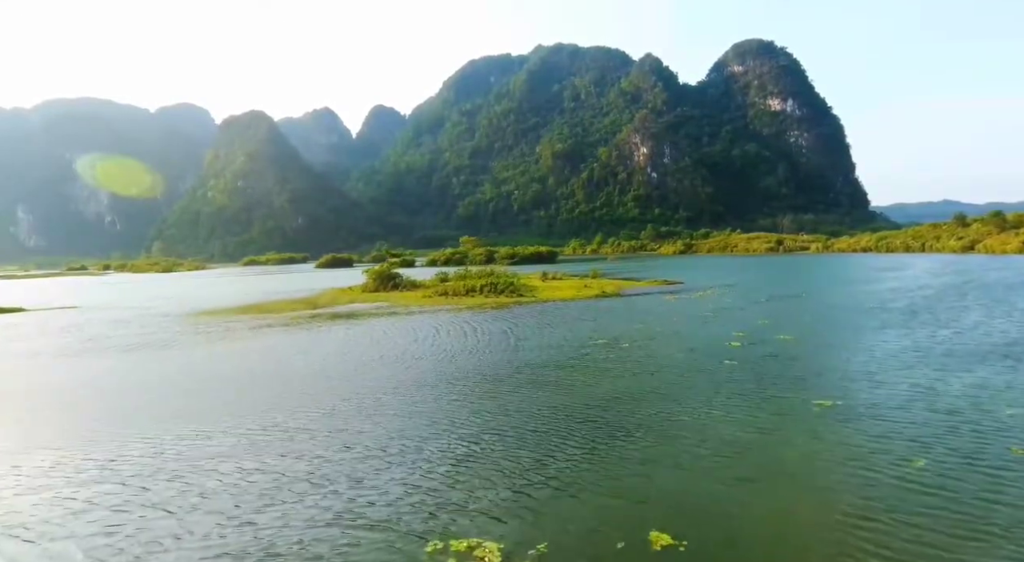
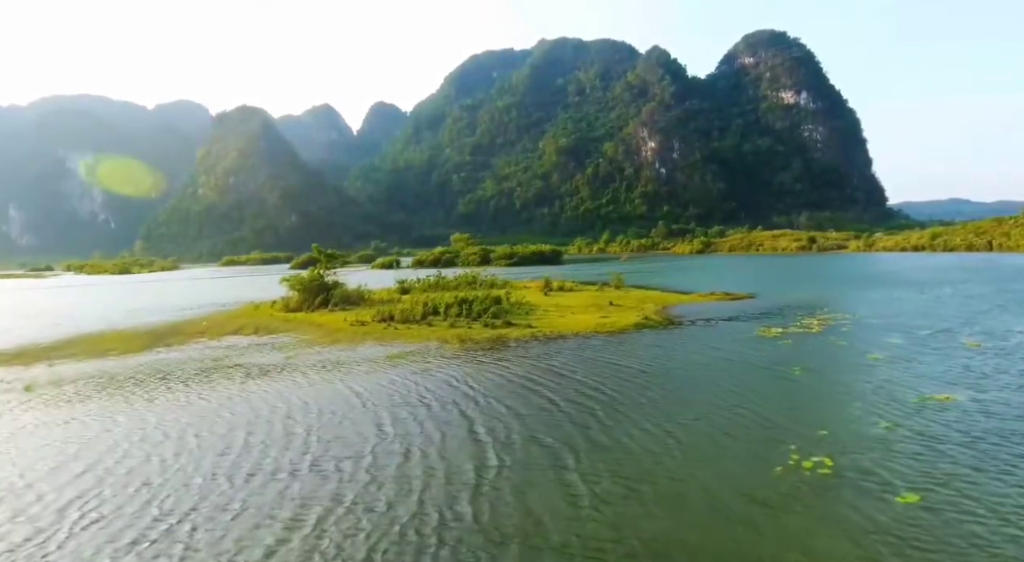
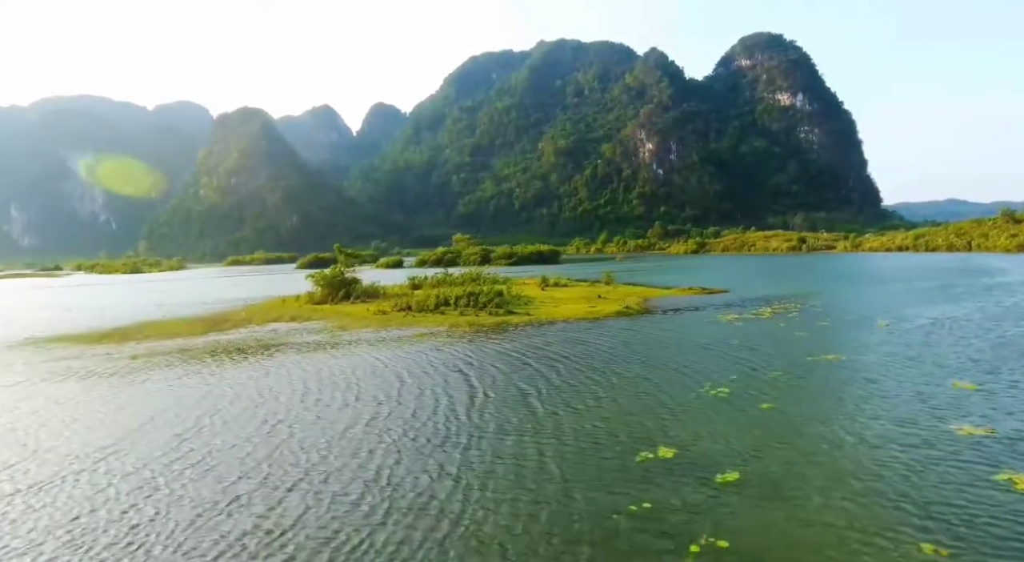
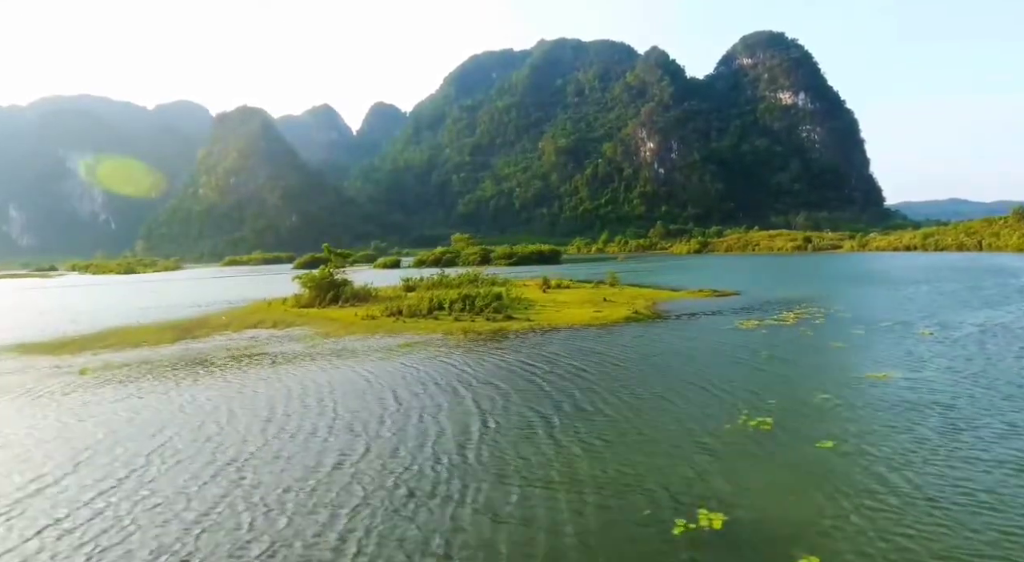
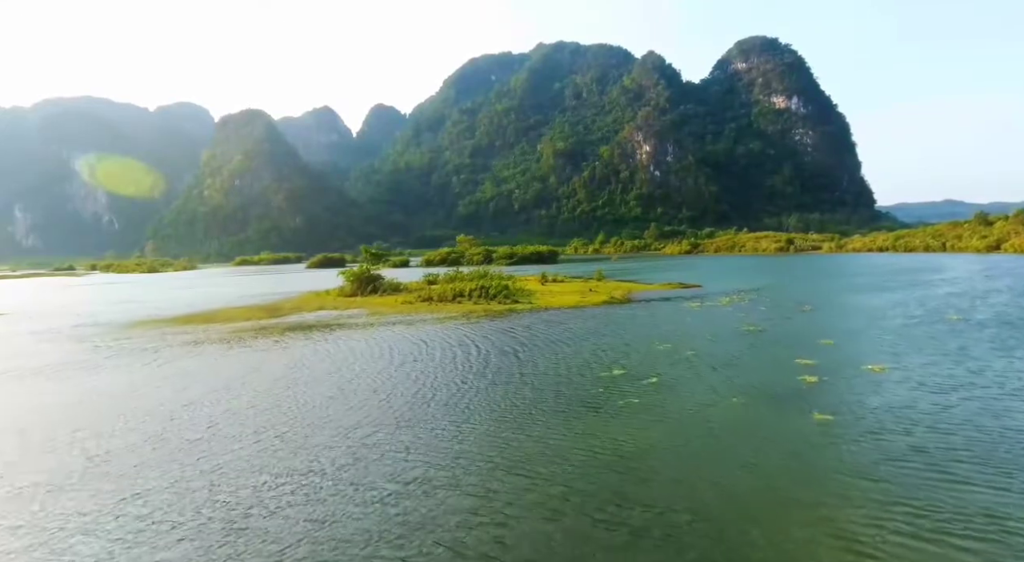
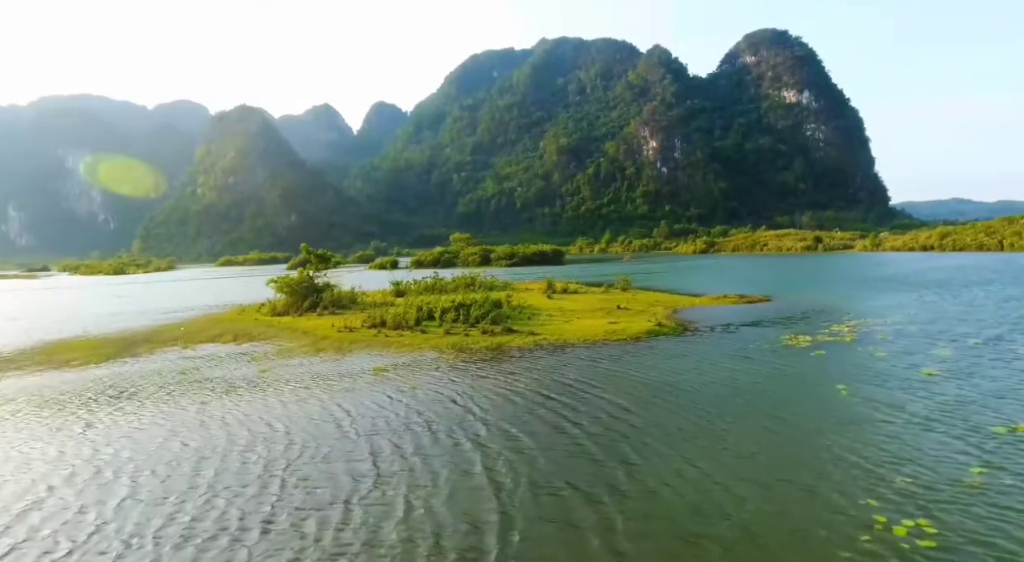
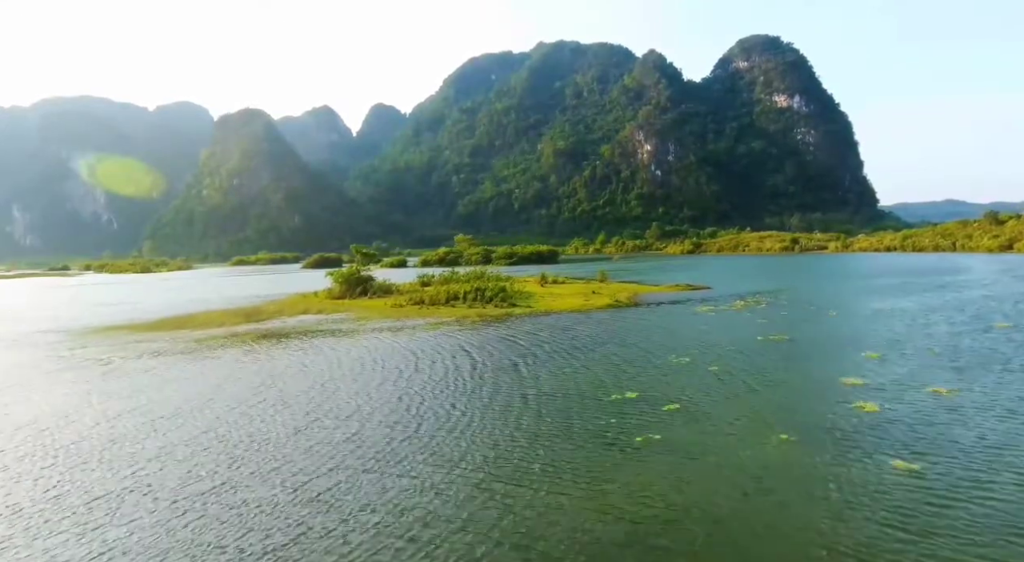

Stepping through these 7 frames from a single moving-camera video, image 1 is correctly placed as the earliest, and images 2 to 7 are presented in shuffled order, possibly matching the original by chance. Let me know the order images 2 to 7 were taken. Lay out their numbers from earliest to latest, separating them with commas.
5, 7, 3, 4, 2, 6
